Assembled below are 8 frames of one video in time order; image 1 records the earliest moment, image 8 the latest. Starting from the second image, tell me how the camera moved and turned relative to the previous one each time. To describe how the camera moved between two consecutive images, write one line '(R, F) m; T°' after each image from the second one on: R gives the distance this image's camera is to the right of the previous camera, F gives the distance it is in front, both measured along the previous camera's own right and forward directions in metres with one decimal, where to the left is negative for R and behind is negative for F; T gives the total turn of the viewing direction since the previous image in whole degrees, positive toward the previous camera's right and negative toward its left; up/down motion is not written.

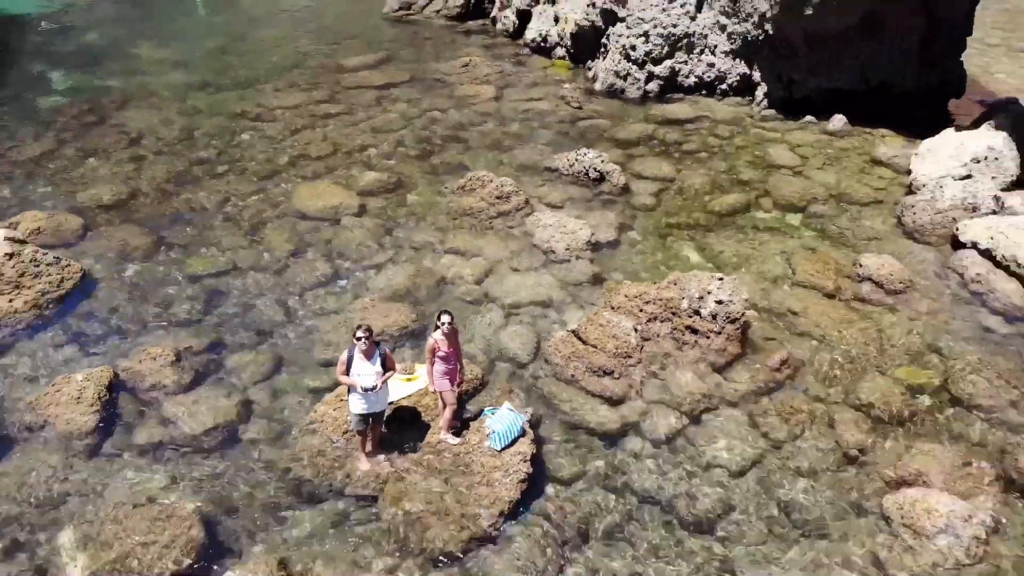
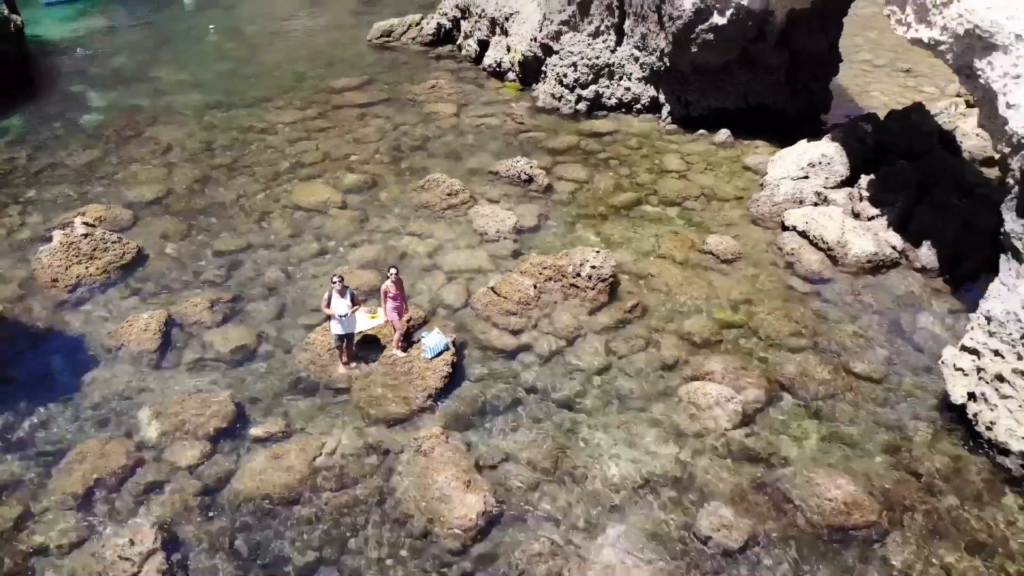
(+0.5, -1.9) m; 0°
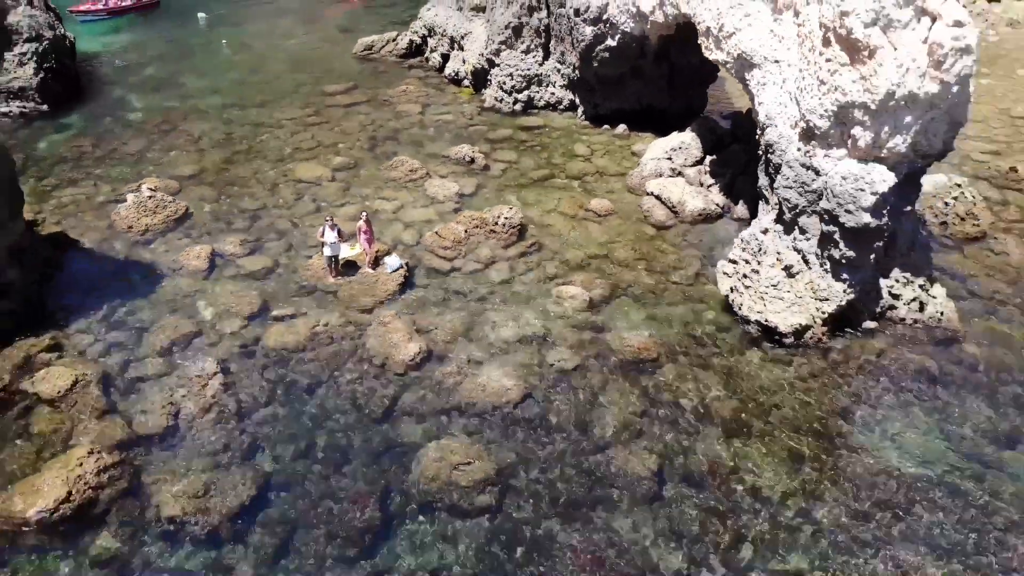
(+0.6, -3.0) m; +1°
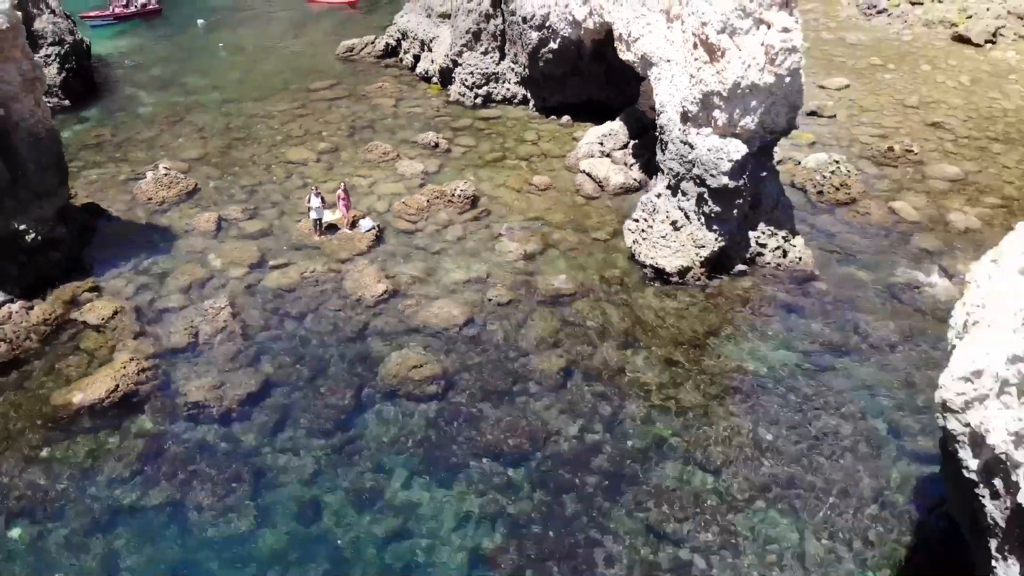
(+0.5, -2.1) m; +1°
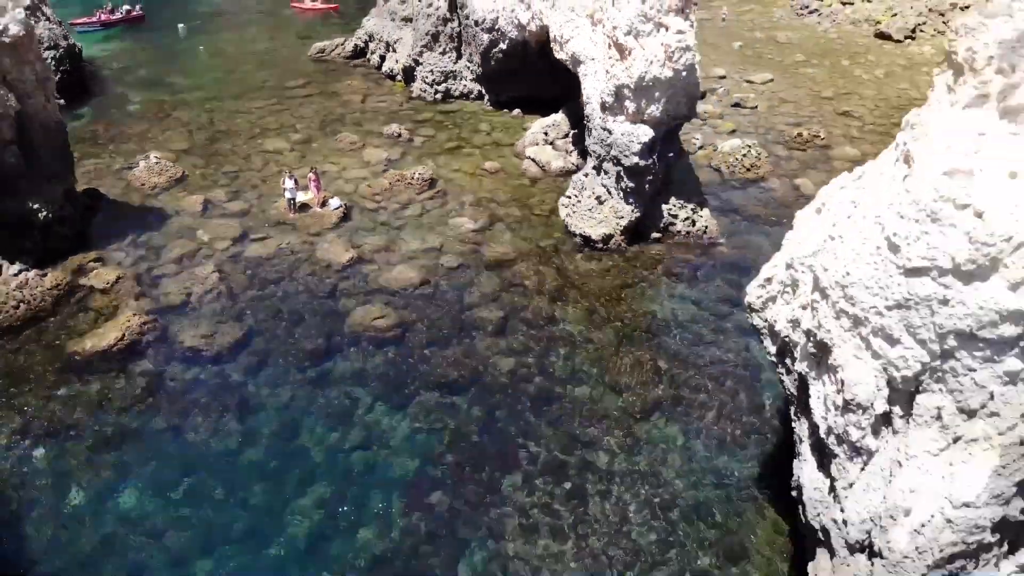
(+0.5, -1.7) m; +1°
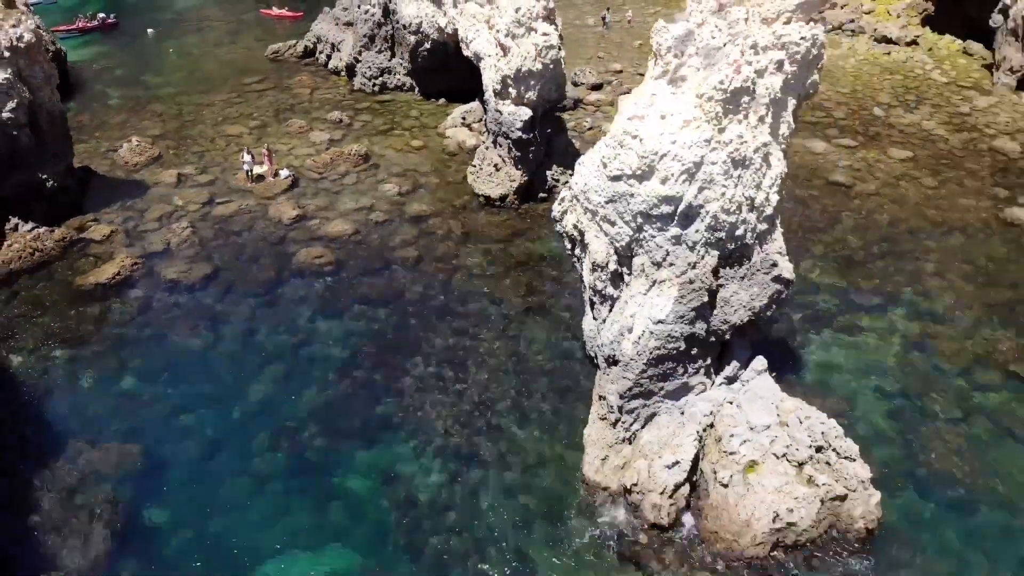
(+1.0, -3.2) m; +2°
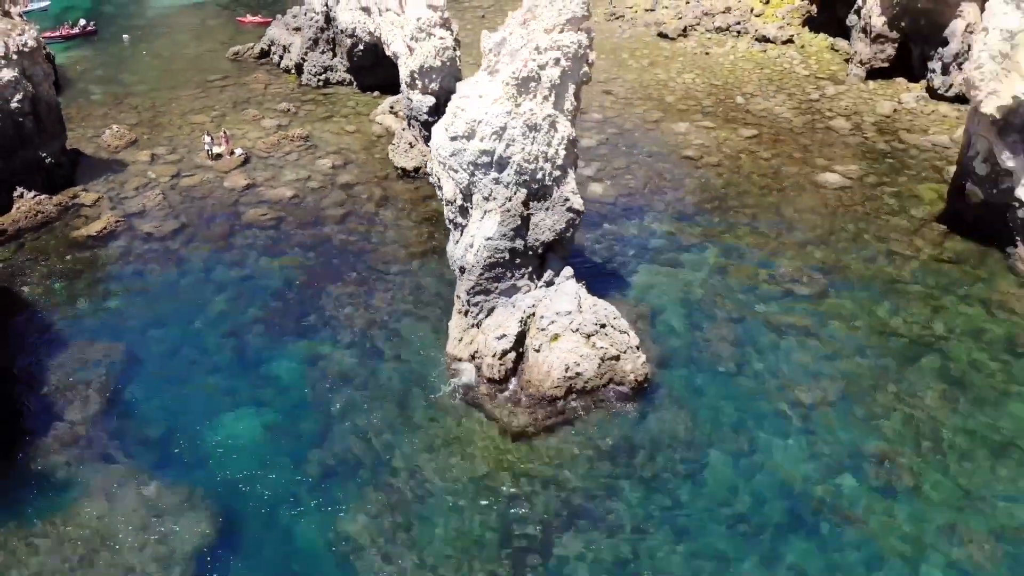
(+1.6, -3.9) m; +1°
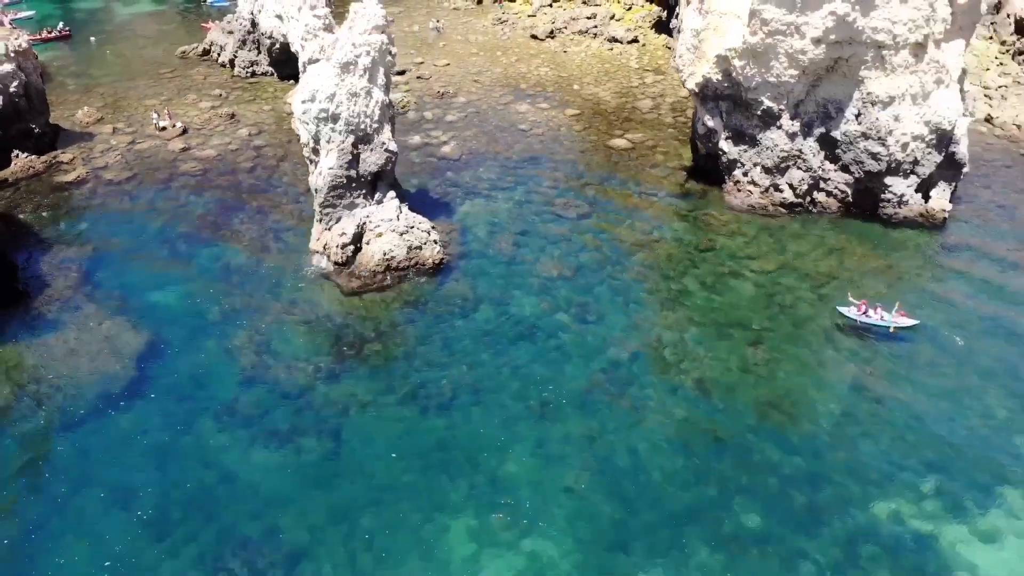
(+3.3, -6.8) m; +1°
